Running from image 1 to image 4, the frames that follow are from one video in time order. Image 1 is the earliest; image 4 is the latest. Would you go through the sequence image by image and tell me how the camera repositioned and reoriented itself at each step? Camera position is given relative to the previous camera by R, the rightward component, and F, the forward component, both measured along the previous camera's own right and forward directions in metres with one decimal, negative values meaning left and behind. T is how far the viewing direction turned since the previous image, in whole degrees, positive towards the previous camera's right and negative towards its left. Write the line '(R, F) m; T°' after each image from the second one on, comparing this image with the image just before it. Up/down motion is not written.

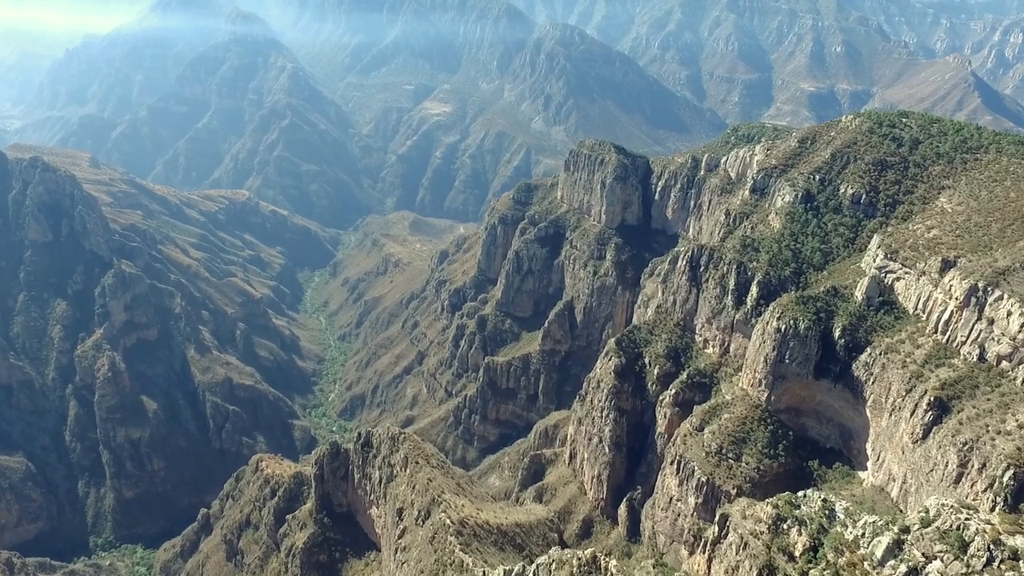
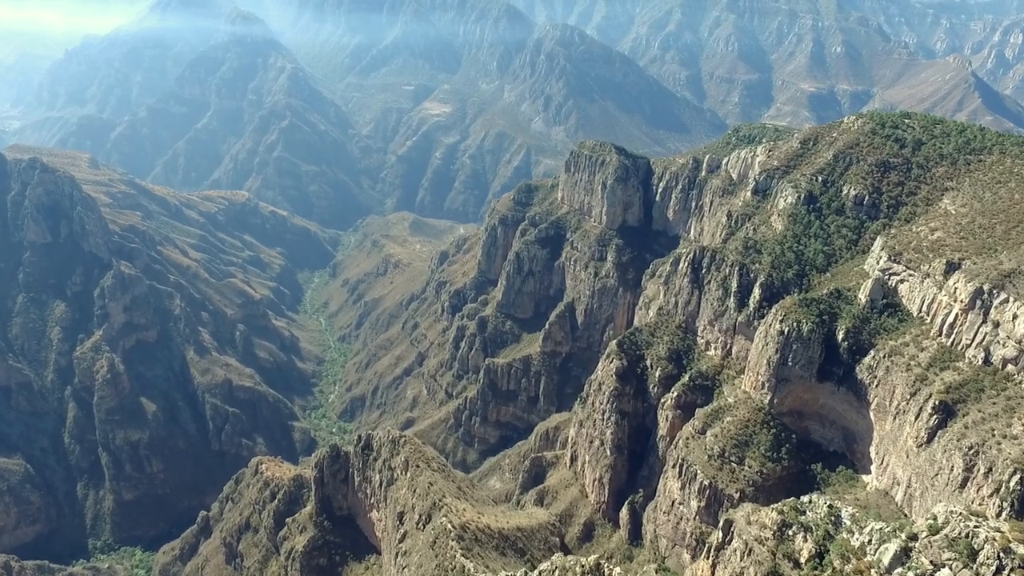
(-0.2, +0.4) m; 0°
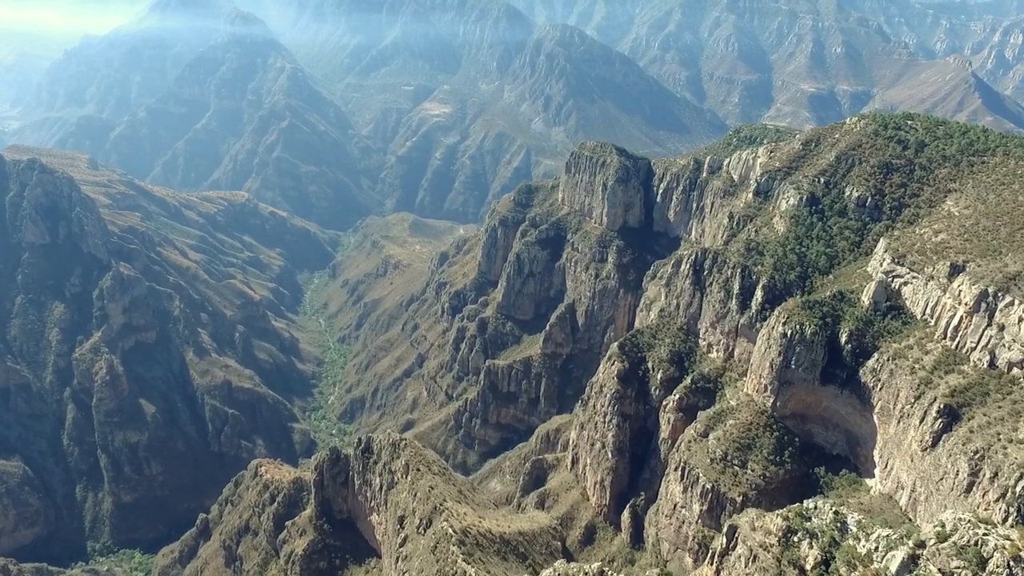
(-0.2, +0.4) m; 0°
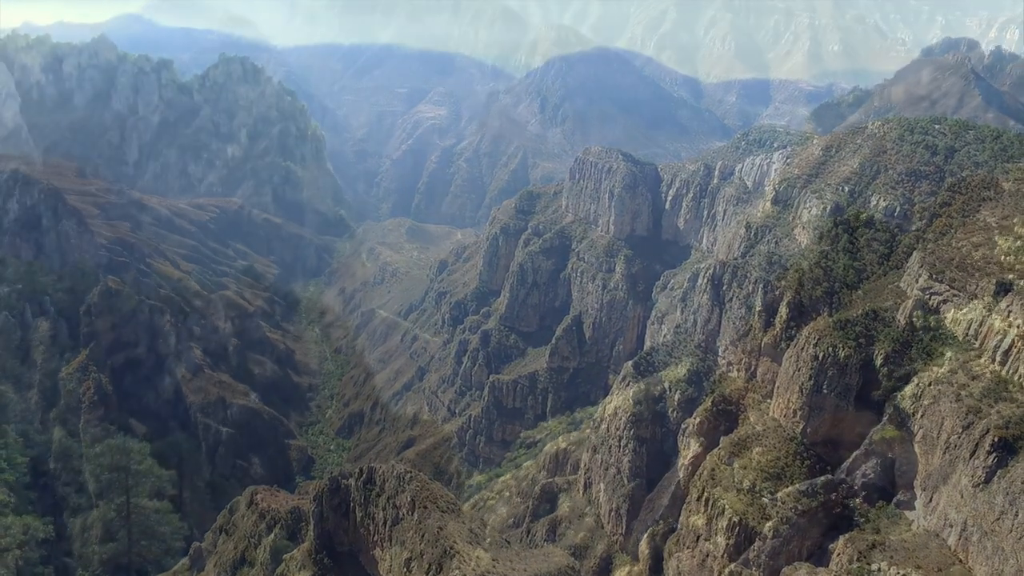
(-1.4, +4.3) m; 0°
